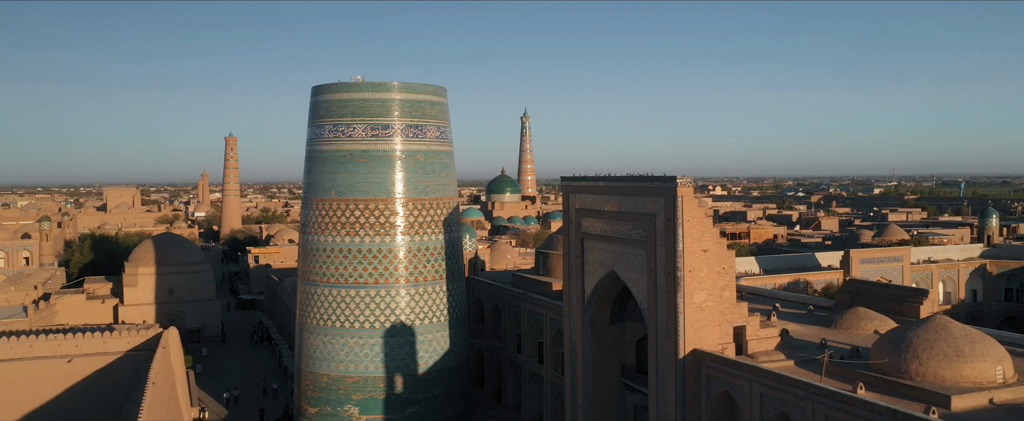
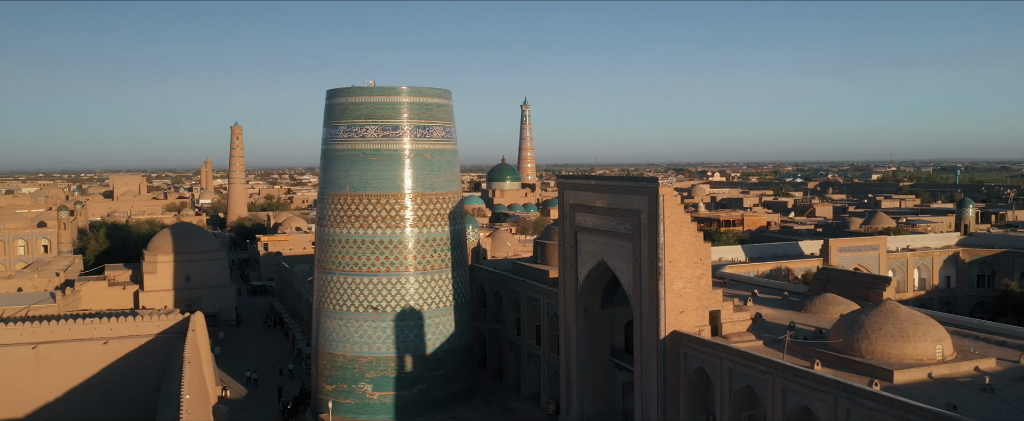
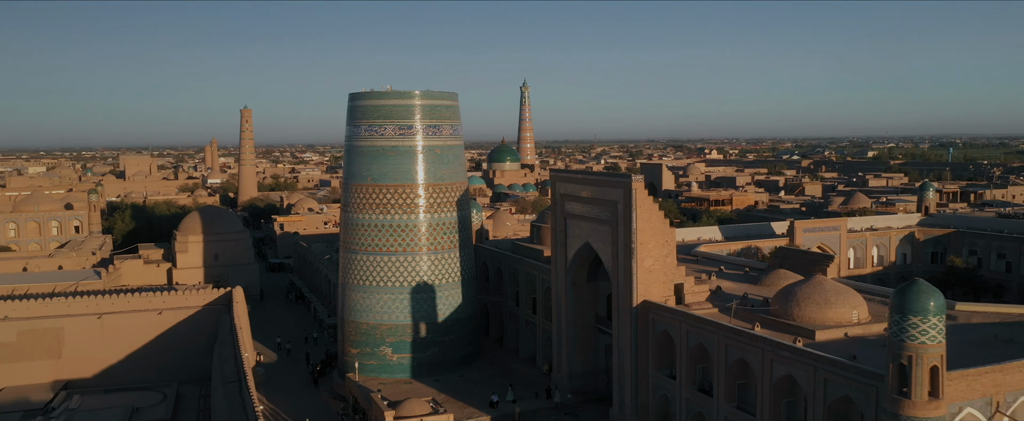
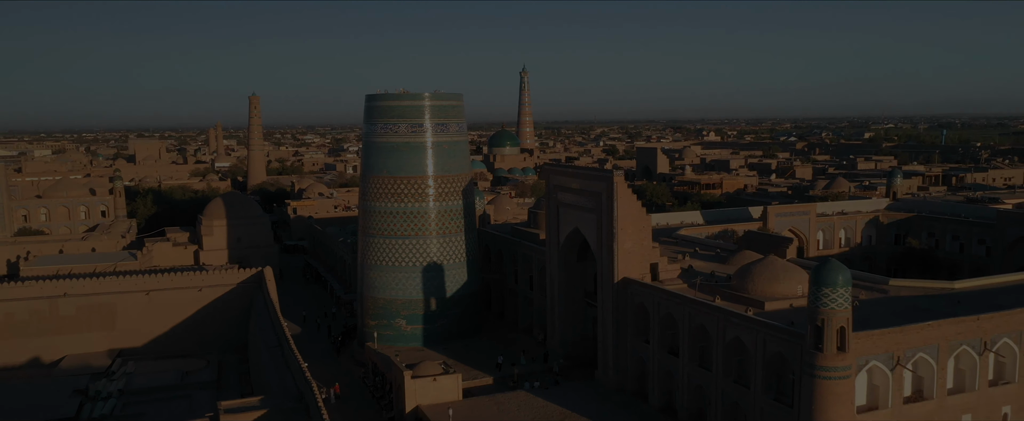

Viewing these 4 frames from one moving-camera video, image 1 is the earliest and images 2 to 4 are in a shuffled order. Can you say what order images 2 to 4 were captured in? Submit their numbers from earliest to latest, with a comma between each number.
2, 3, 4
